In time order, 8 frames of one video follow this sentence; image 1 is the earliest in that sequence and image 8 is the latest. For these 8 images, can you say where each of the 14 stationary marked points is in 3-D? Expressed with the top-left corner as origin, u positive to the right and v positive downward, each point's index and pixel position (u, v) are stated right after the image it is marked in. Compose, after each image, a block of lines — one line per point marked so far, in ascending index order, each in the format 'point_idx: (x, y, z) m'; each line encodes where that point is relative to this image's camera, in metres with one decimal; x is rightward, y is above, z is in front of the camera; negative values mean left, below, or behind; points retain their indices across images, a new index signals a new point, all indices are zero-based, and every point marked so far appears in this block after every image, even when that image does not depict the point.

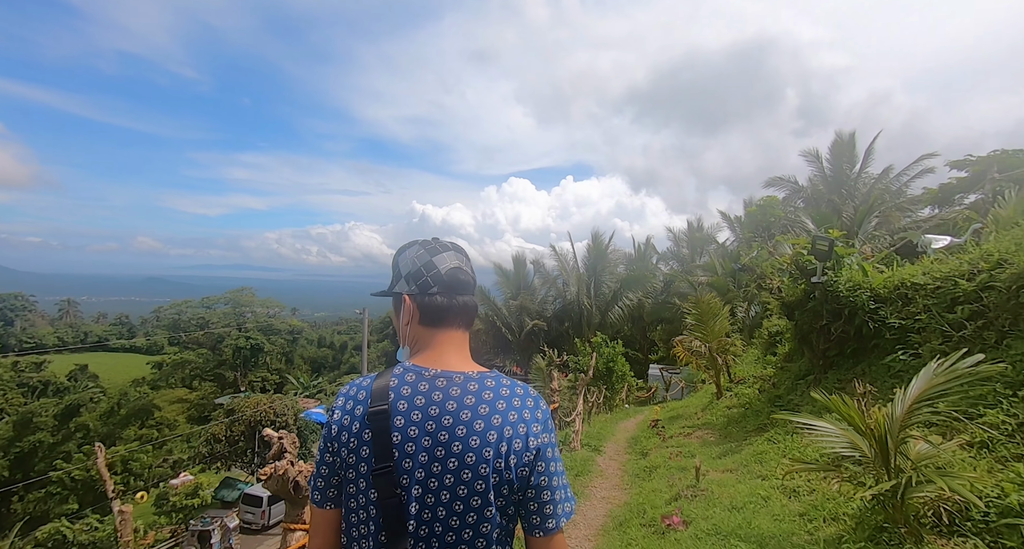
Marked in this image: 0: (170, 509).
0: (-10.3, -7.1, +14.5) m
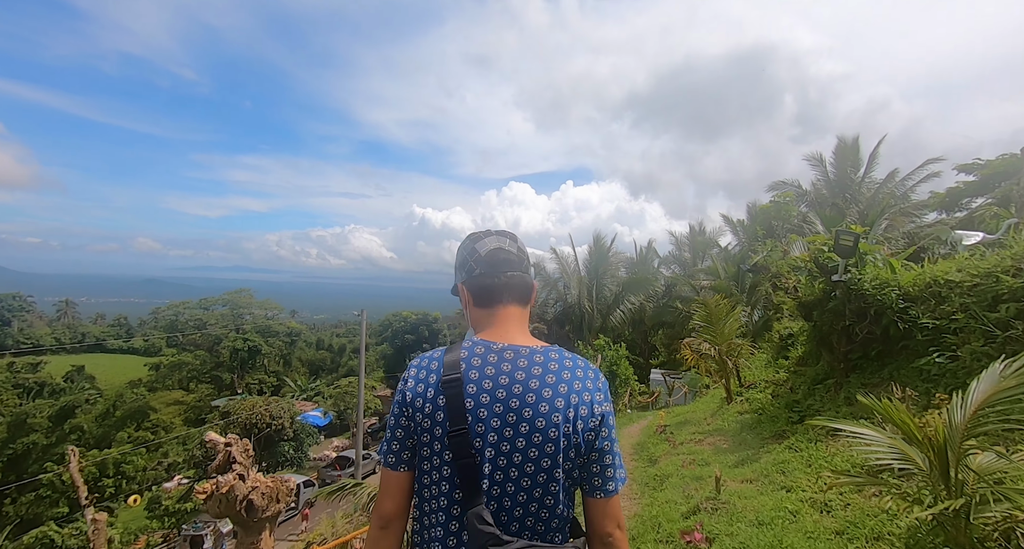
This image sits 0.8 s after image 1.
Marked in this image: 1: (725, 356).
0: (-10.3, -7.1, +14.2) m
1: (+3.1, -1.2, +6.9) m
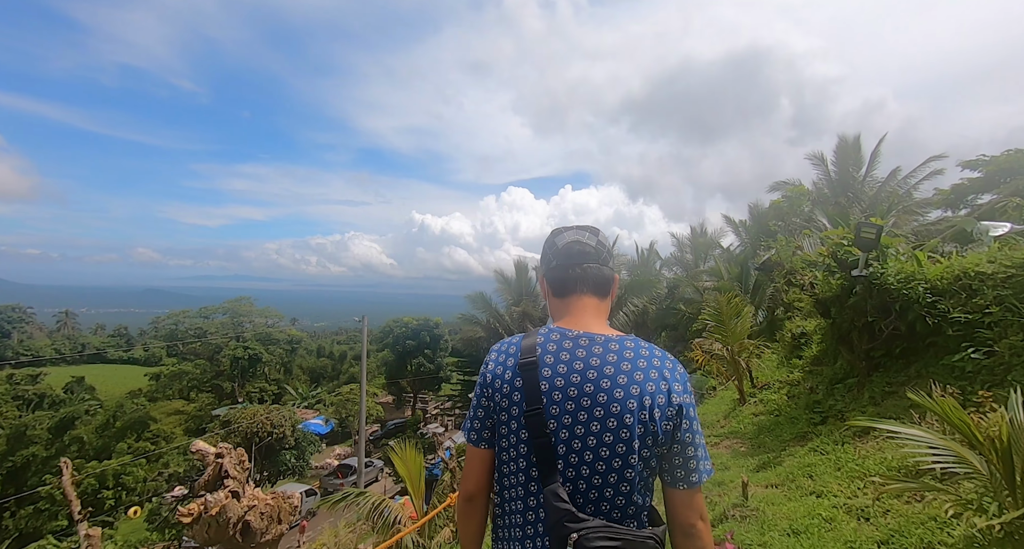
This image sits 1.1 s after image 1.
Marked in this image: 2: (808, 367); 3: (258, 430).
0: (-10.2, -7.3, +14.0) m
1: (+3.2, -1.1, +6.8) m
2: (+3.9, -1.2, +6.3) m
3: (-9.2, -5.7, +17.6) m
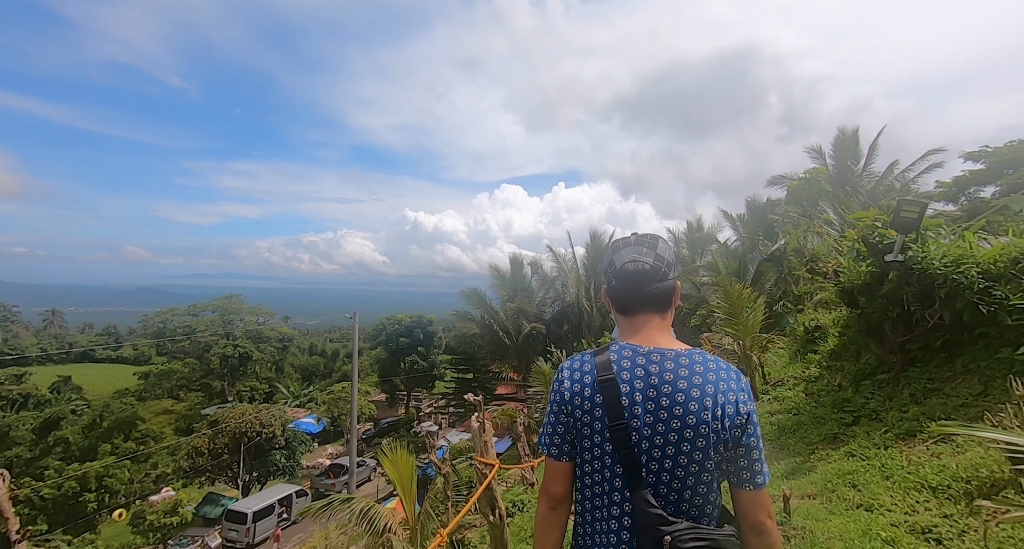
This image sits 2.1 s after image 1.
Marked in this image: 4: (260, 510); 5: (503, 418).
0: (-10.3, -7.2, +13.5) m
1: (+3.2, -1.0, +6.4) m
2: (+3.9, -1.1, +5.9) m
3: (-9.4, -5.5, +17.1) m
4: (-7.6, -7.1, +14.5) m
5: (-0.2, -3.6, +11.9) m
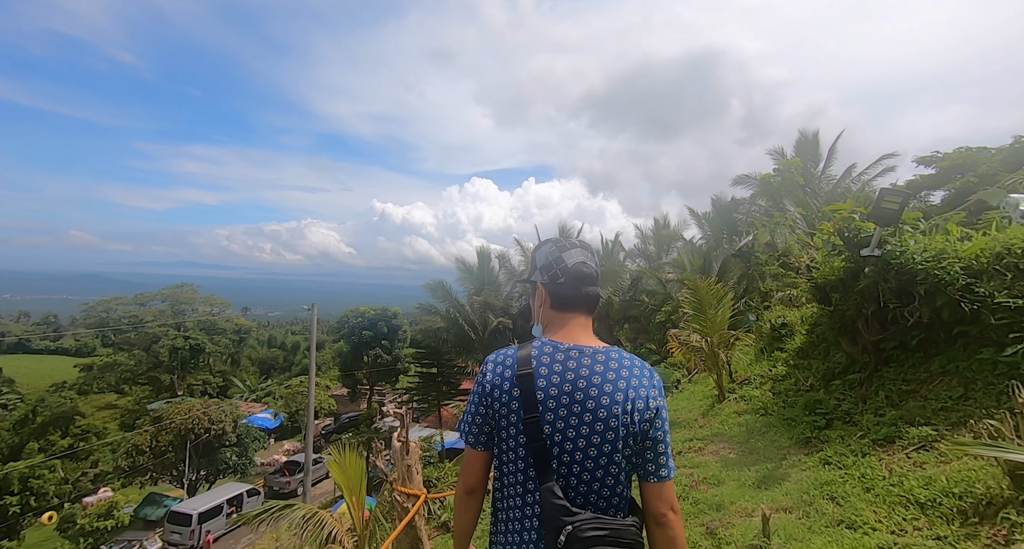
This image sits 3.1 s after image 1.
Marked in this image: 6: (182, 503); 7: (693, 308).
0: (-11.3, -6.8, +12.5) m
1: (+2.7, -1.0, +6.3) m
2: (+3.4, -1.0, +5.8) m
3: (-10.7, -5.1, +16.1) m
4: (-8.7, -6.7, +13.7) m
5: (-1.1, -3.4, +11.5) m
6: (-9.7, -6.7, +14.2) m
7: (+2.4, -0.4, +6.4) m
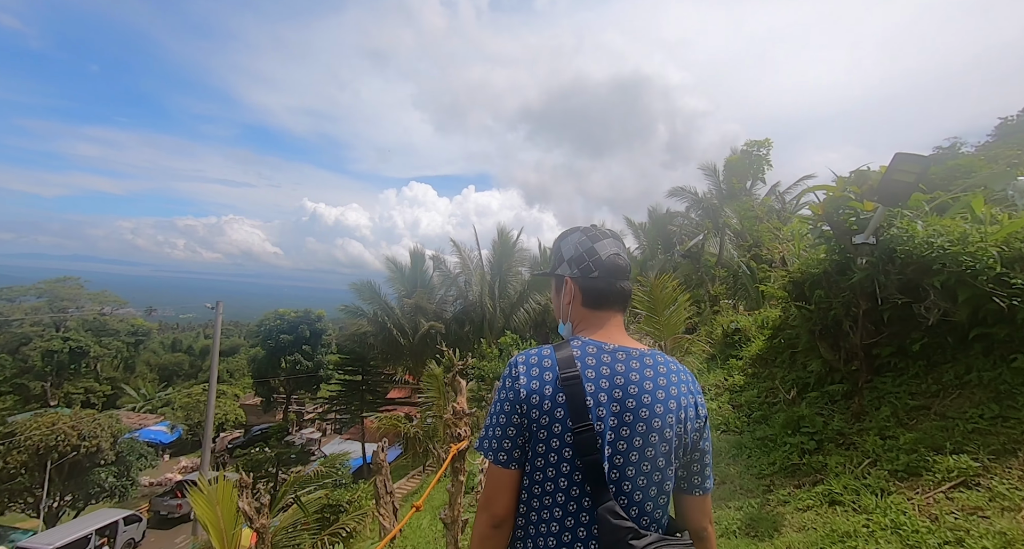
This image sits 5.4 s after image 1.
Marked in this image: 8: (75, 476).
0: (-13.1, -6.4, +10.0) m
1: (+1.8, -0.9, +5.7) m
2: (+2.6, -1.0, +5.3) m
3: (-12.8, -4.8, +13.7) m
4: (-10.6, -6.5, +11.4) m
5: (-2.6, -3.3, +10.4) m
6: (-11.7, -6.4, +11.8) m
7: (+1.5, -0.4, +5.7) m
8: (-13.0, -6.0, +14.4) m
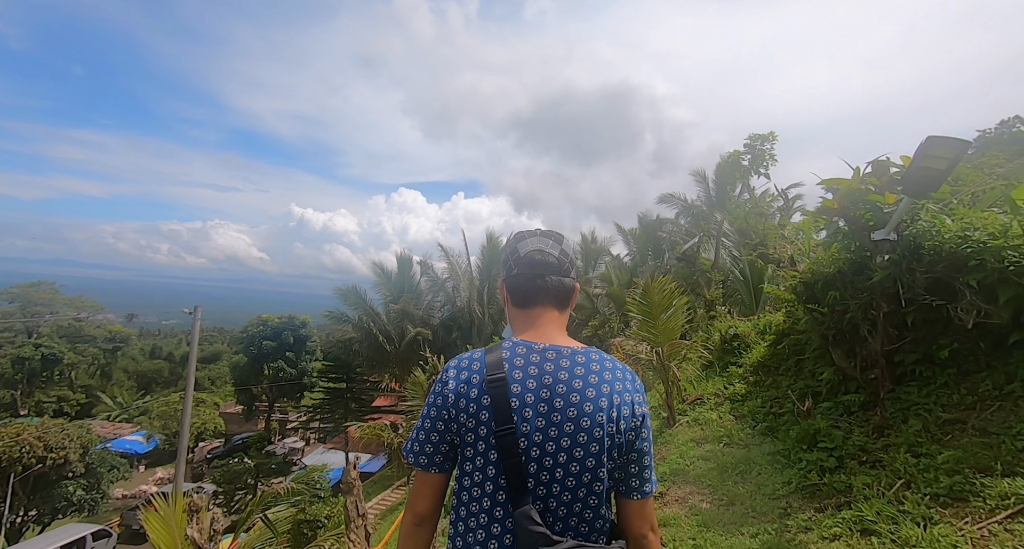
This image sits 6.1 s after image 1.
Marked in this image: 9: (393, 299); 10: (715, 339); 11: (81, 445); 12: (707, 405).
0: (-13.3, -6.4, +9.3) m
1: (+1.7, -1.0, +5.4) m
2: (+2.5, -1.1, +5.1) m
3: (-13.2, -4.9, +13.0) m
4: (-10.9, -6.5, +10.8) m
5: (-2.9, -3.4, +10.0) m
6: (-12.0, -6.5, +11.2) m
7: (+1.4, -0.5, +5.5) m
8: (-13.4, -6.1, +13.7) m
9: (-4.9, -1.0, +19.7) m
10: (+2.5, -0.9, +6.2) m
11: (-12.9, -5.1, +14.5) m
12: (+2.1, -1.5, +5.5) m
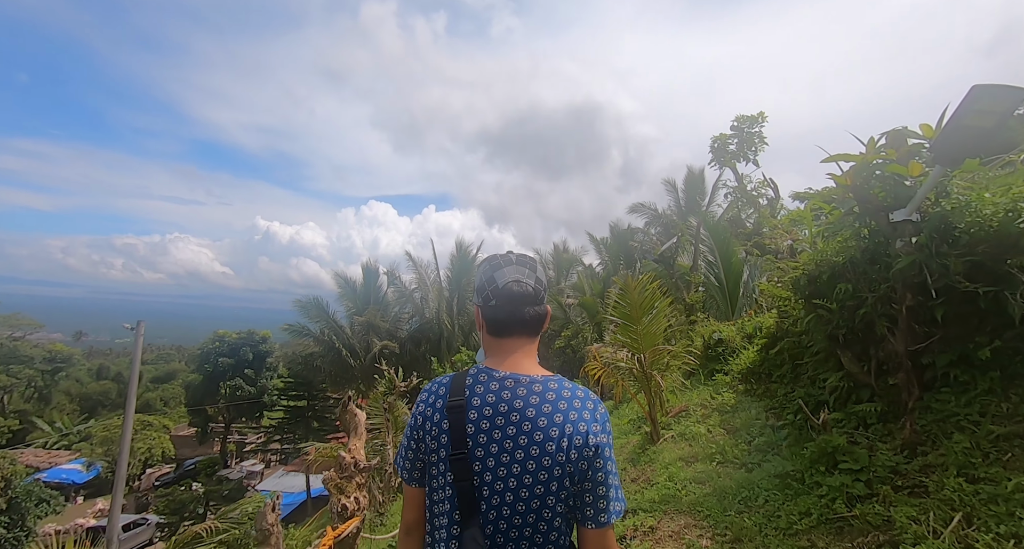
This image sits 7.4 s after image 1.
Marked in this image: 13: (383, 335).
0: (-13.8, -6.7, +7.8) m
1: (+1.3, -1.0, +5.0) m
2: (+2.1, -1.1, +4.7) m
3: (-13.9, -5.2, +11.6) m
4: (-11.5, -6.8, +9.5) m
5: (-3.5, -3.6, +9.2) m
6: (-12.6, -6.8, +9.8) m
7: (+1.0, -0.5, +5.0) m
8: (-14.1, -6.4, +12.2) m
9: (-6.0, -1.4, +18.9) m
10: (+2.1, -0.9, +5.8) m
11: (-13.7, -5.5, +13.1) m
12: (+1.8, -1.5, +5.0) m
13: (-4.9, -2.3, +18.0) m
